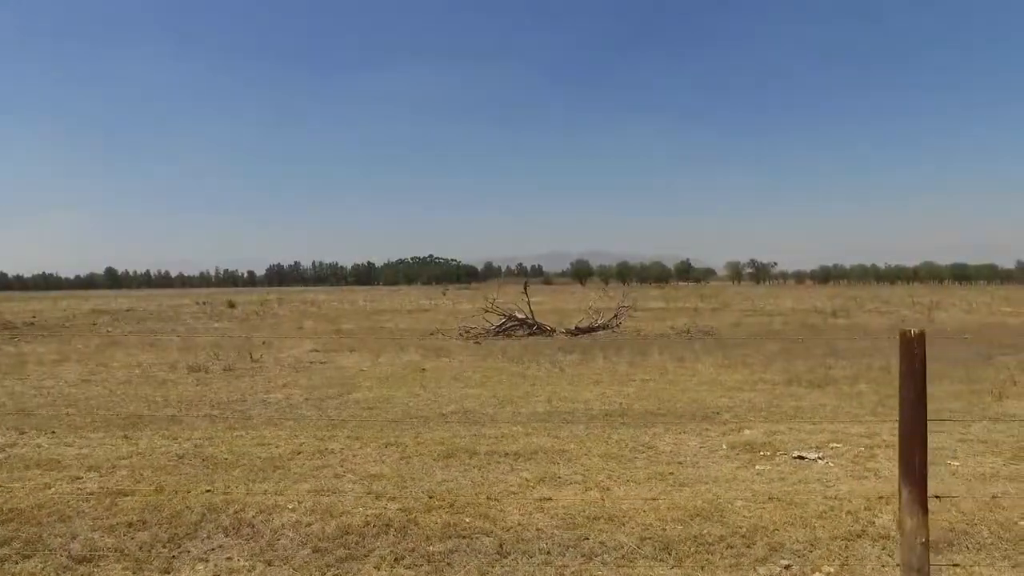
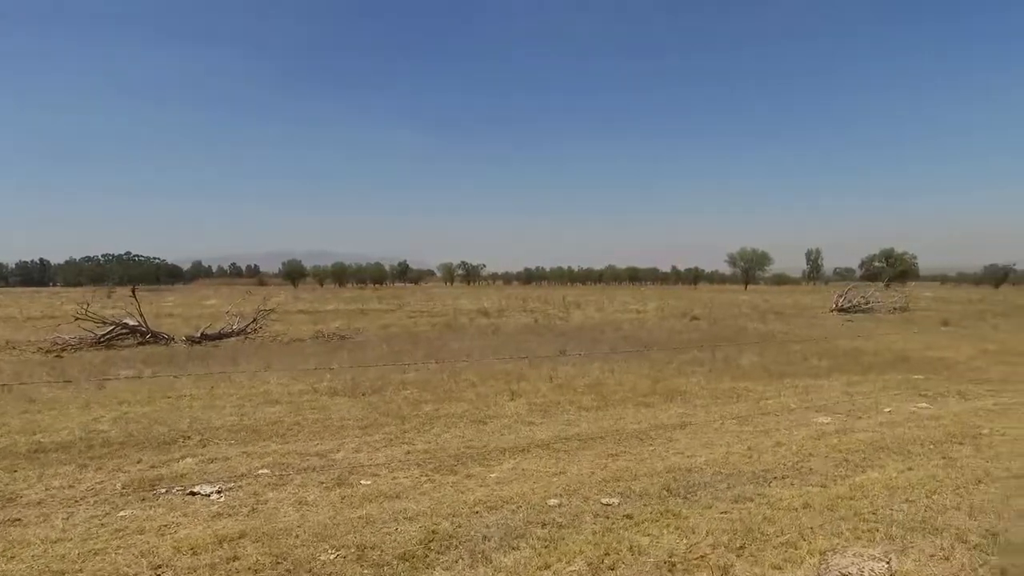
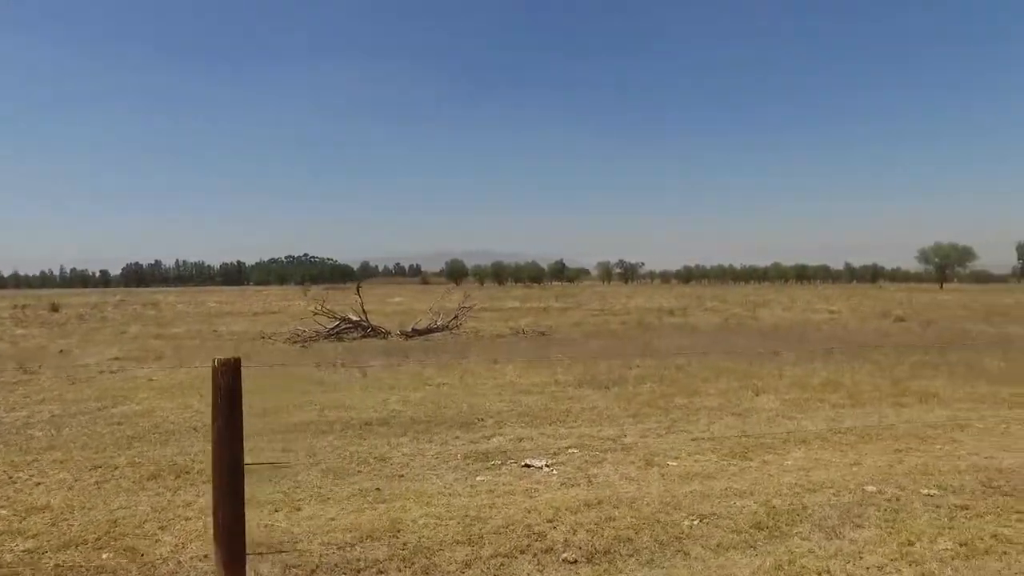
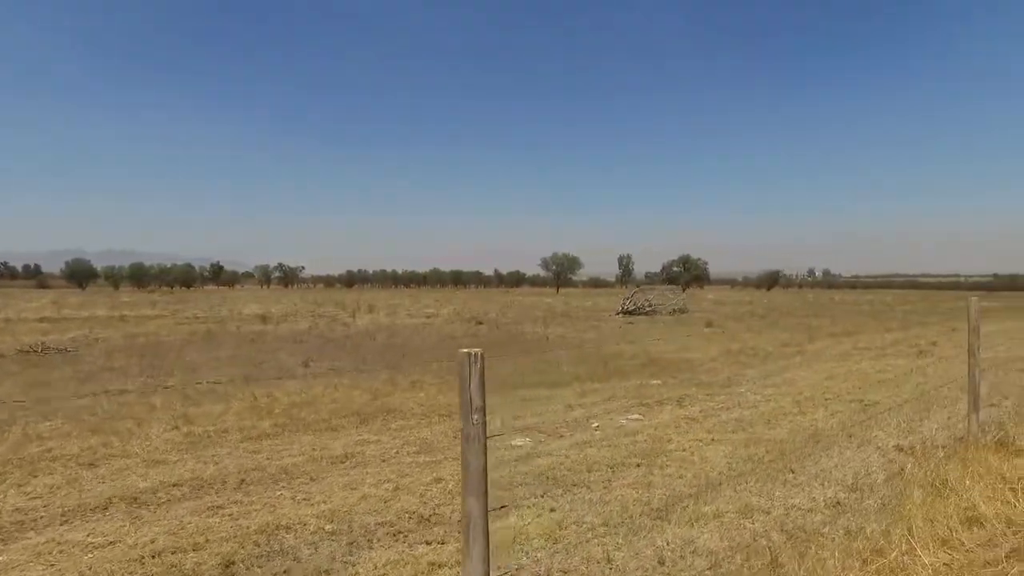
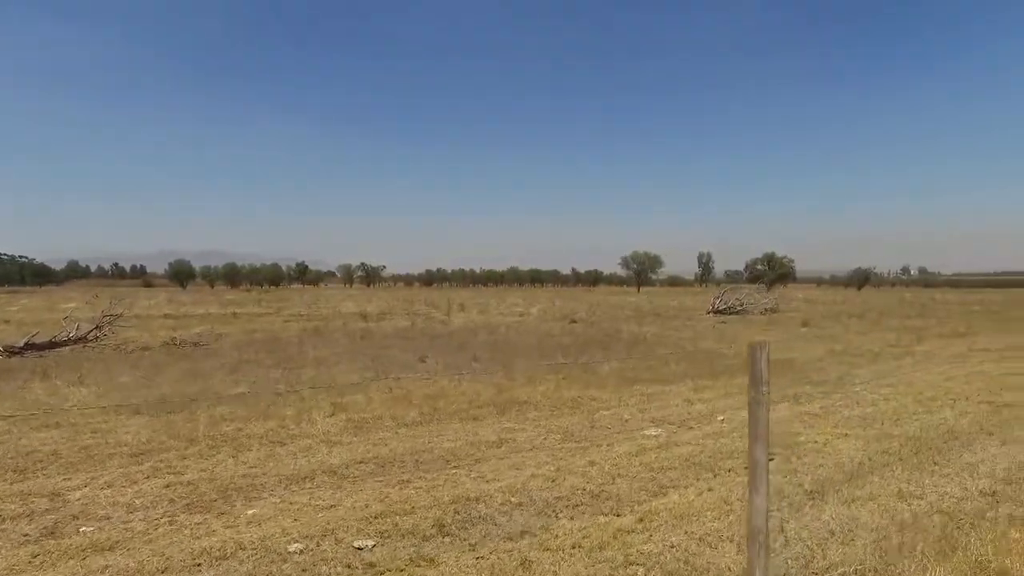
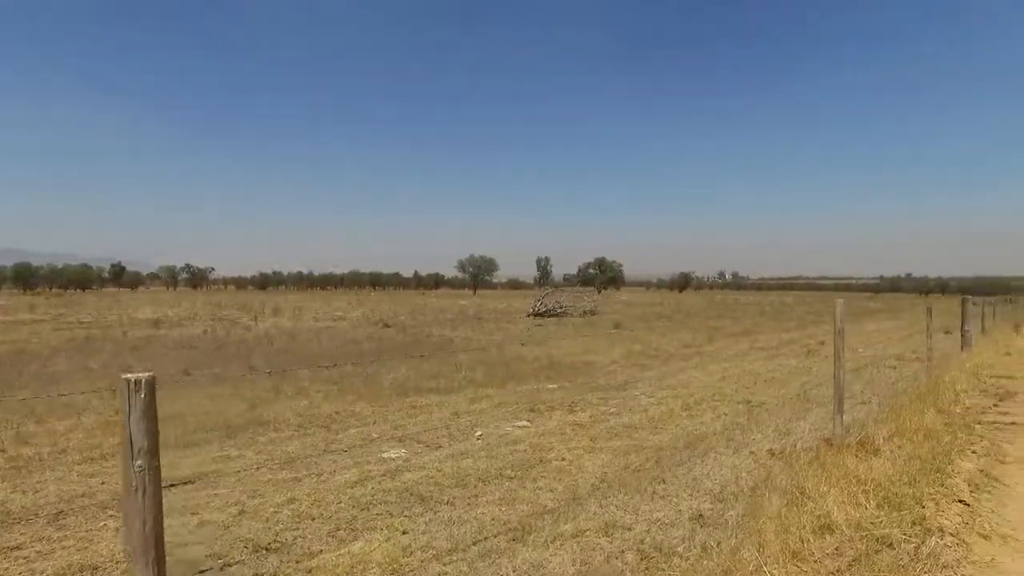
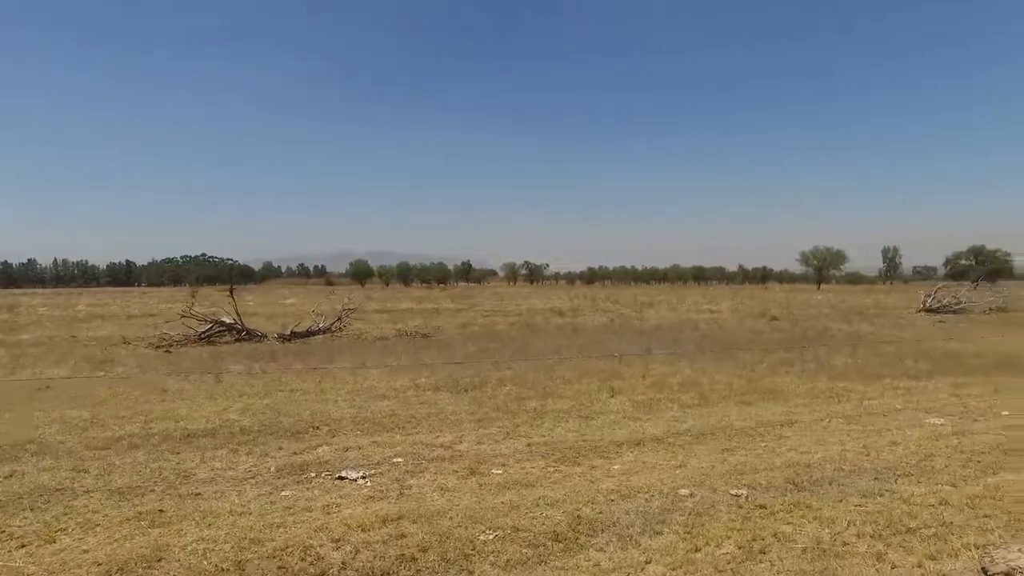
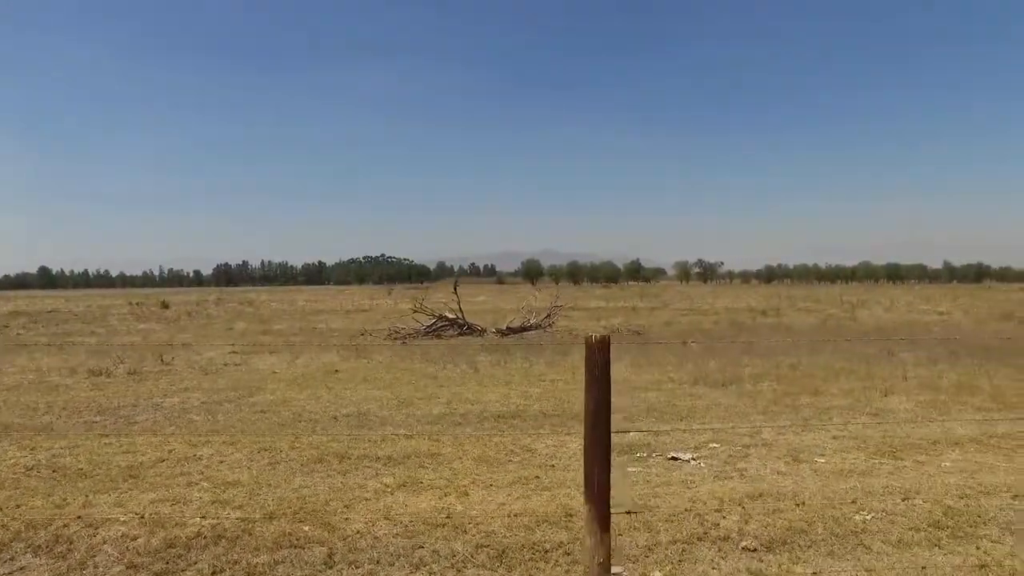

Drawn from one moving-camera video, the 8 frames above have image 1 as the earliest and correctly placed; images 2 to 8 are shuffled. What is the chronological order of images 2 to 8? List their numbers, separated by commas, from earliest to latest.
8, 3, 7, 2, 5, 4, 6
